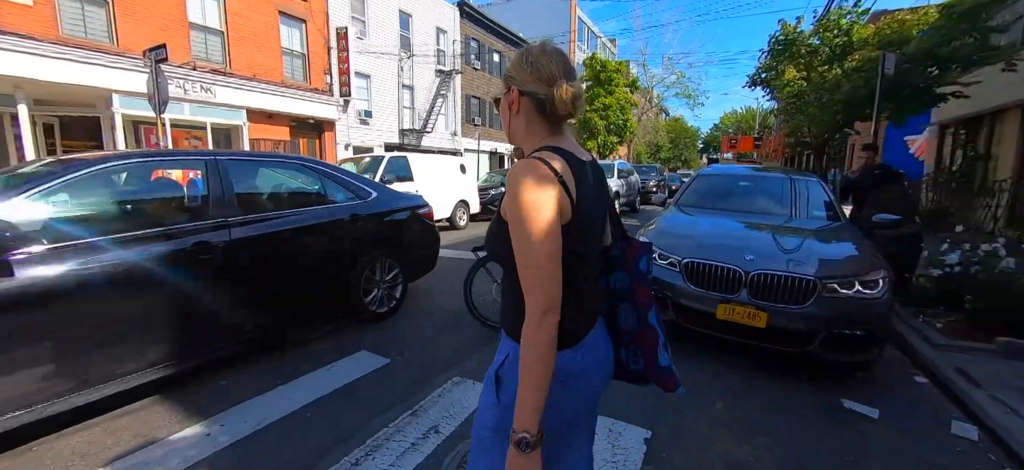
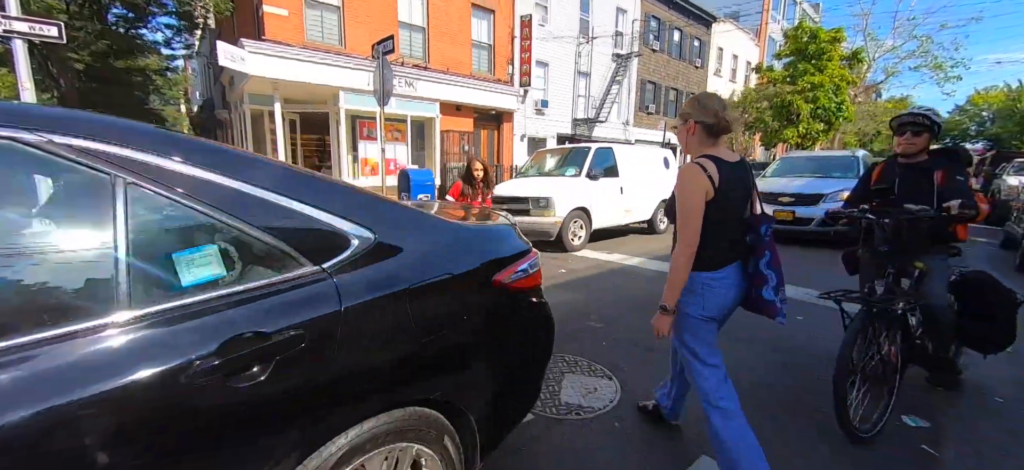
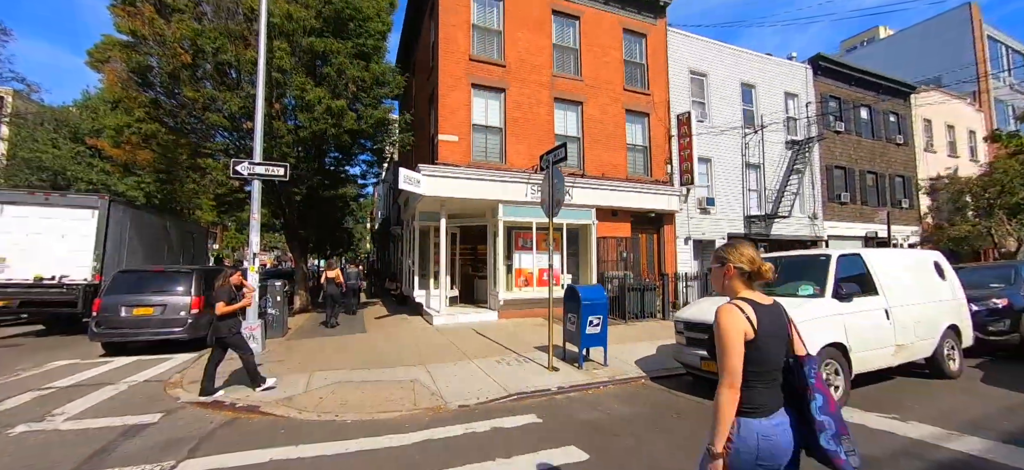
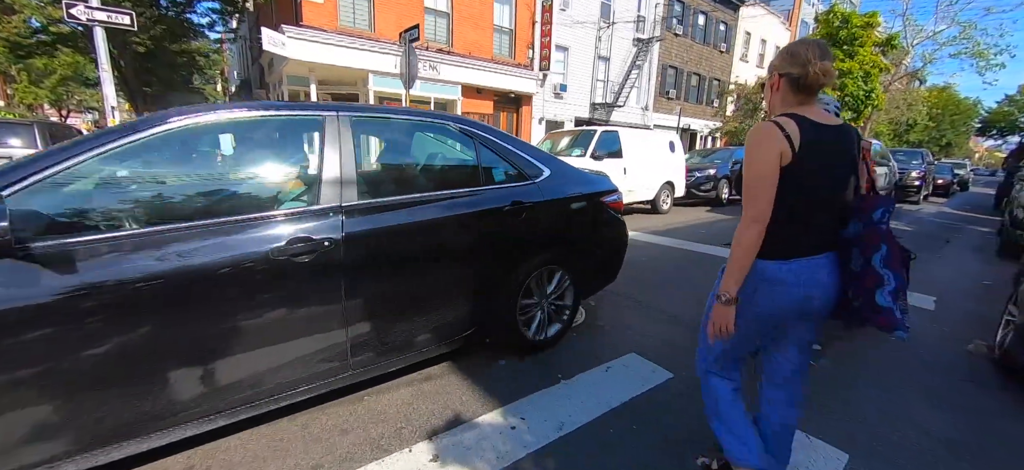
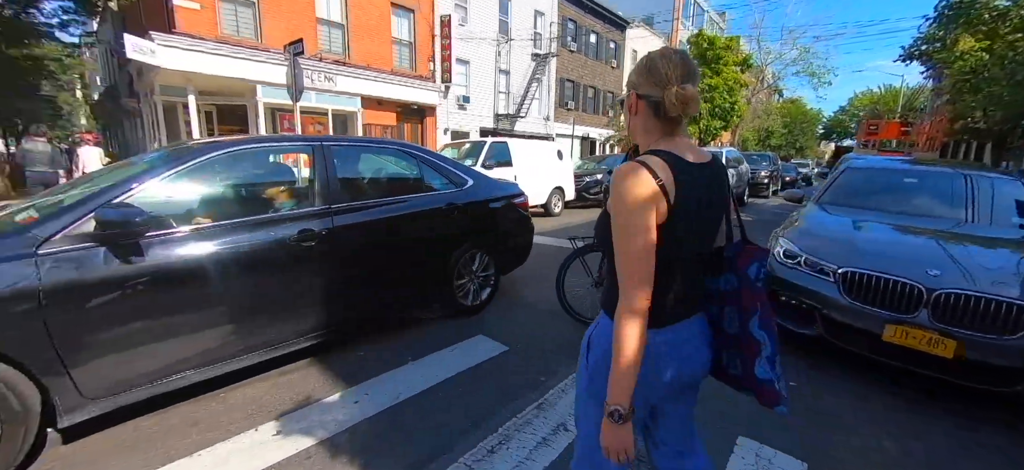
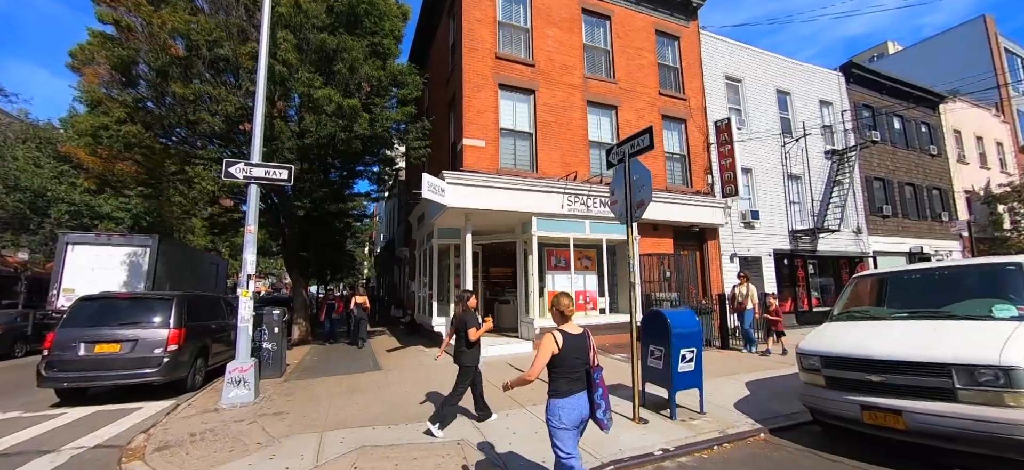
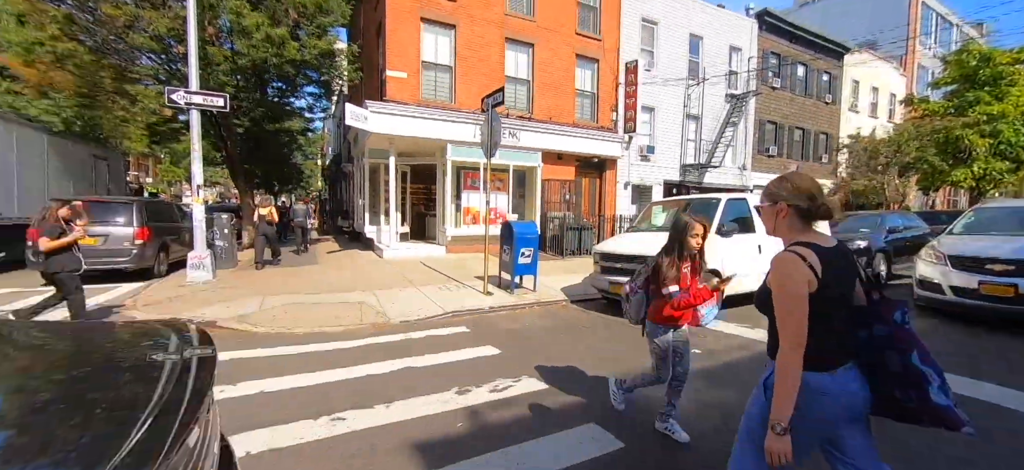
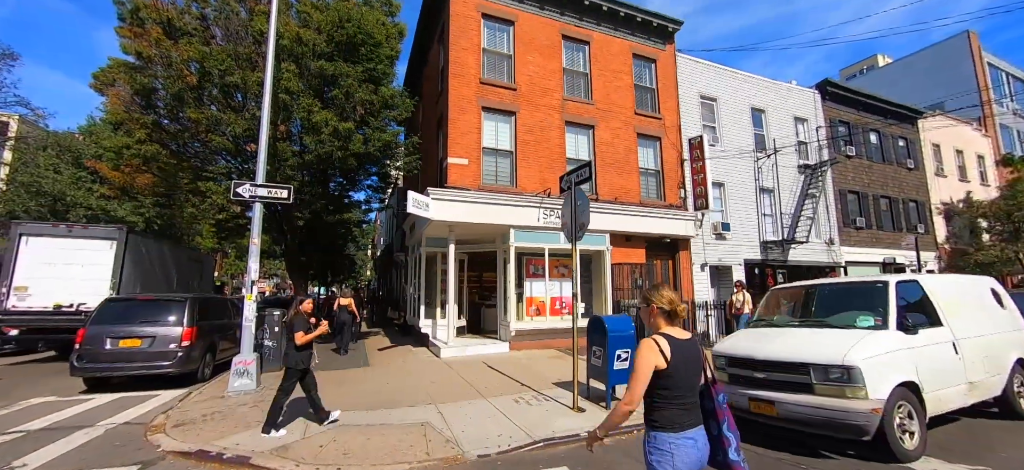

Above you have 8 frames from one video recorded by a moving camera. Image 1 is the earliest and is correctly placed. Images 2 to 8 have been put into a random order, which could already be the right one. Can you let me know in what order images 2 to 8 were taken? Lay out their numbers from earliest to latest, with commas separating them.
5, 4, 2, 7, 3, 8, 6
